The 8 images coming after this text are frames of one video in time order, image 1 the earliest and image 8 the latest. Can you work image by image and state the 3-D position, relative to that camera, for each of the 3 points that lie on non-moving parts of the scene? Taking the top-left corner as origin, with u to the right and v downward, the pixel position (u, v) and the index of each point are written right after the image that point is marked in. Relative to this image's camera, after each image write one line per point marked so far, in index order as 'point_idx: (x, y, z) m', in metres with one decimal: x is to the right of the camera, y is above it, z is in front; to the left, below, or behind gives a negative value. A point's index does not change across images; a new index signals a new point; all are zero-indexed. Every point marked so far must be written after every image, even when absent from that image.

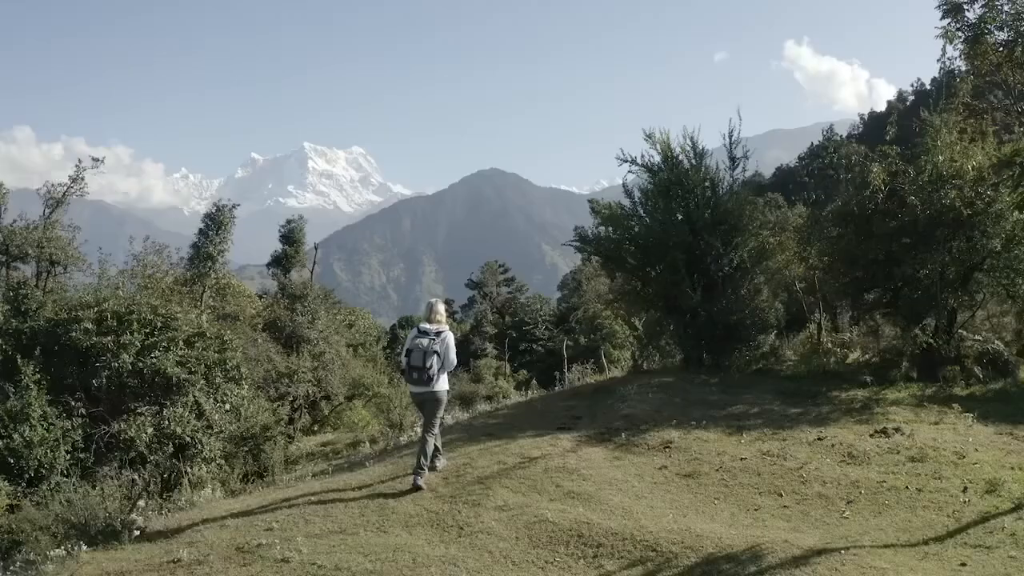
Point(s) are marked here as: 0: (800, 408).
0: (+2.6, -1.1, +6.3) m
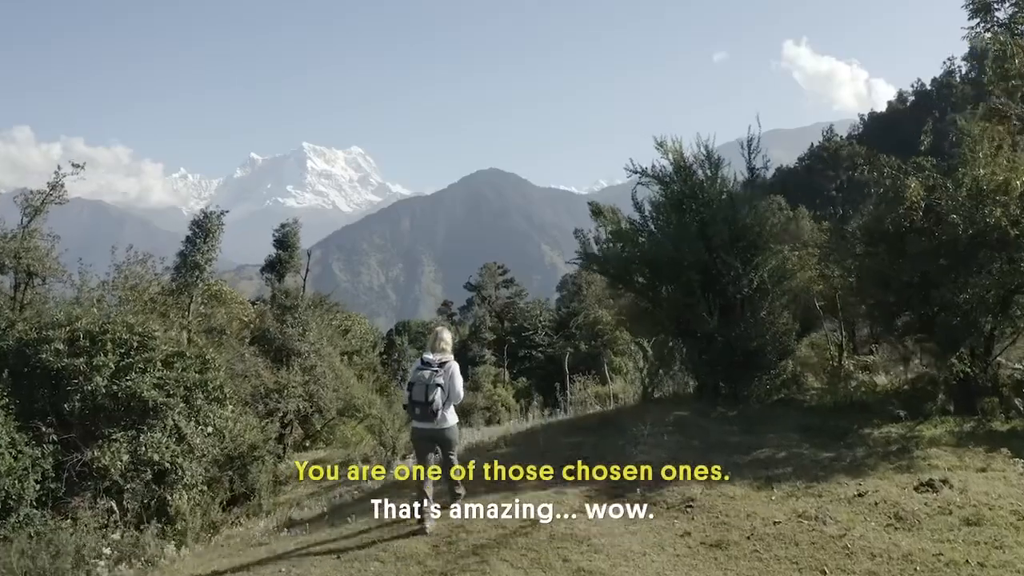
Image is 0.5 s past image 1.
0: (+2.6, -1.3, +5.7) m
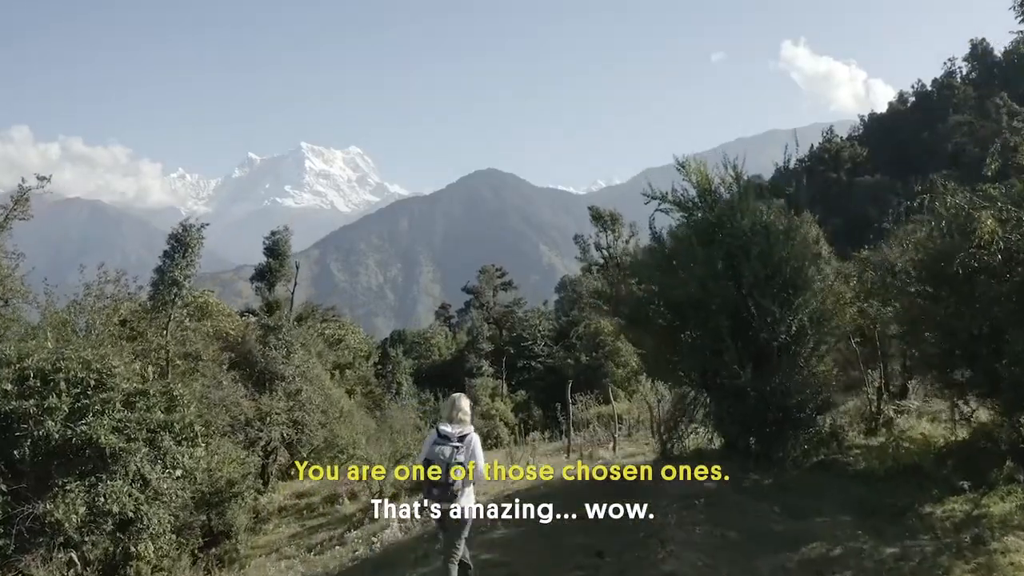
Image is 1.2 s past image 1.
0: (+2.6, -1.7, +4.7) m
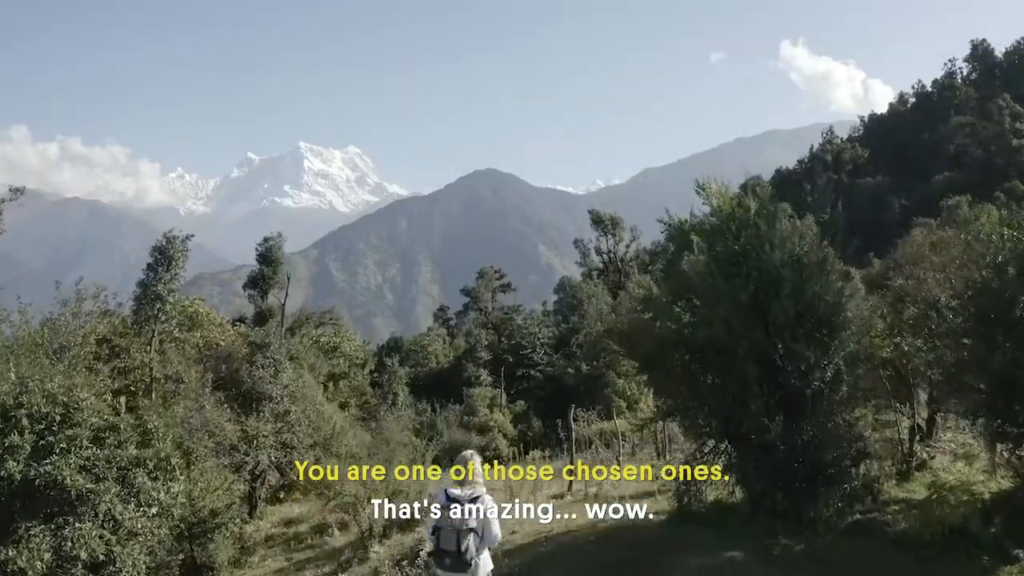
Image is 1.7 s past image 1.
0: (+2.5, -2.0, +4.1) m
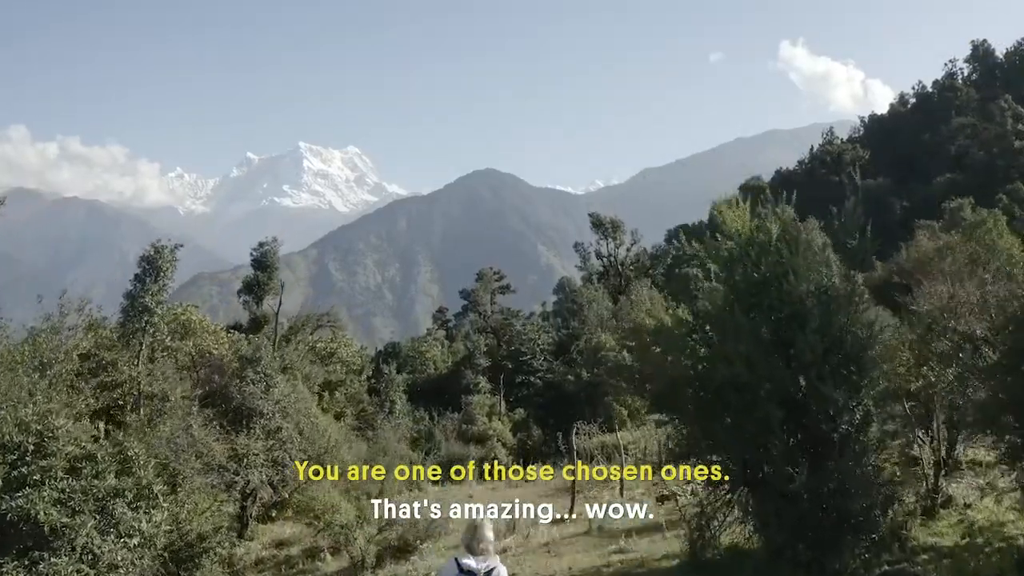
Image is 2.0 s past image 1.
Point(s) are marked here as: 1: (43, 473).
0: (+2.5, -2.3, +3.7) m
1: (-5.2, -2.0, +7.9) m
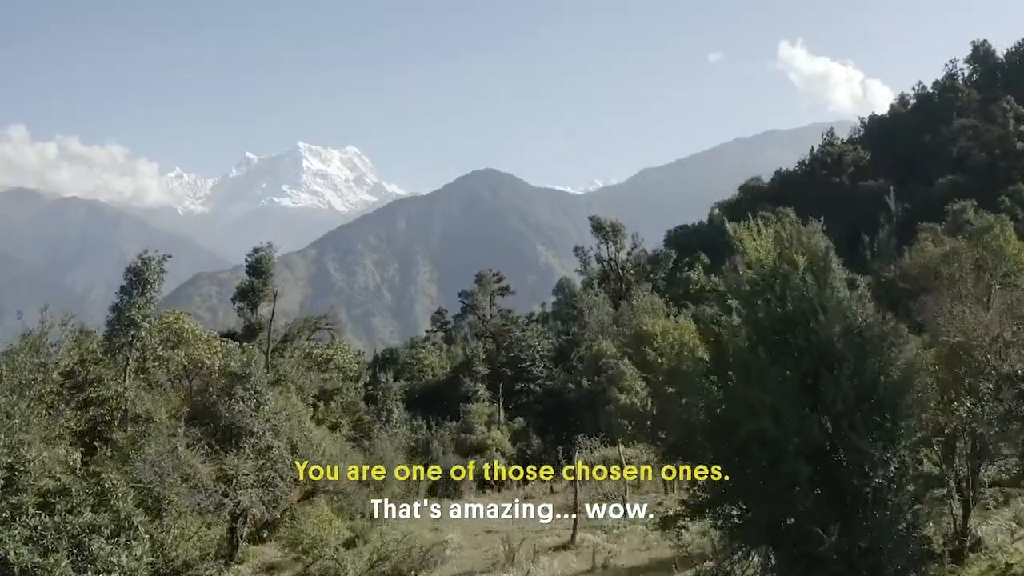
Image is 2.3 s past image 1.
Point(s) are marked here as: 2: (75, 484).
0: (+2.5, -2.5, +3.2) m
1: (-5.2, -2.3, +7.4) m
2: (-4.9, -2.1, +8.0) m
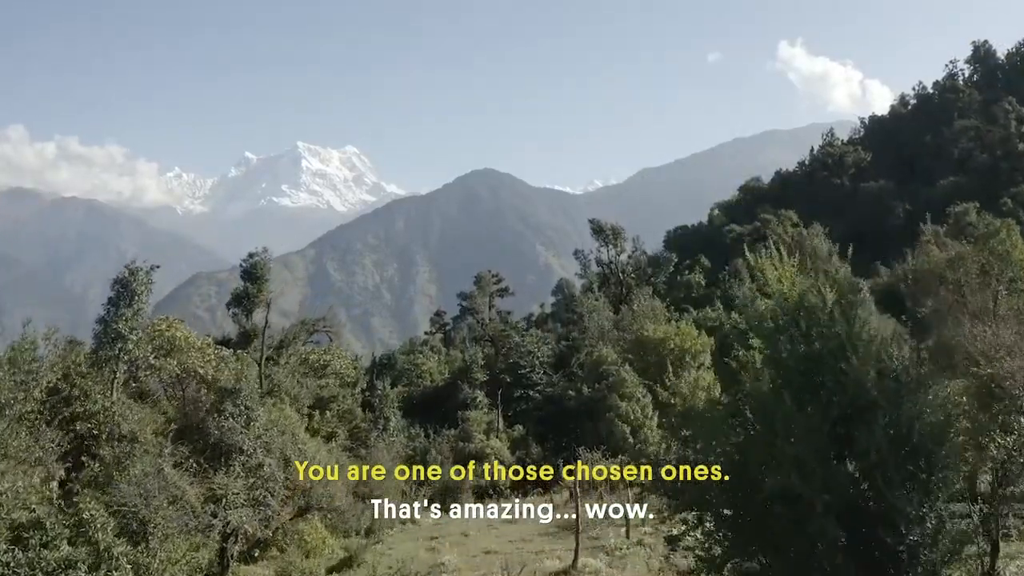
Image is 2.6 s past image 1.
0: (+2.5, -2.7, +2.8) m
1: (-5.2, -2.5, +7.0) m
2: (-4.9, -2.3, +7.6) m
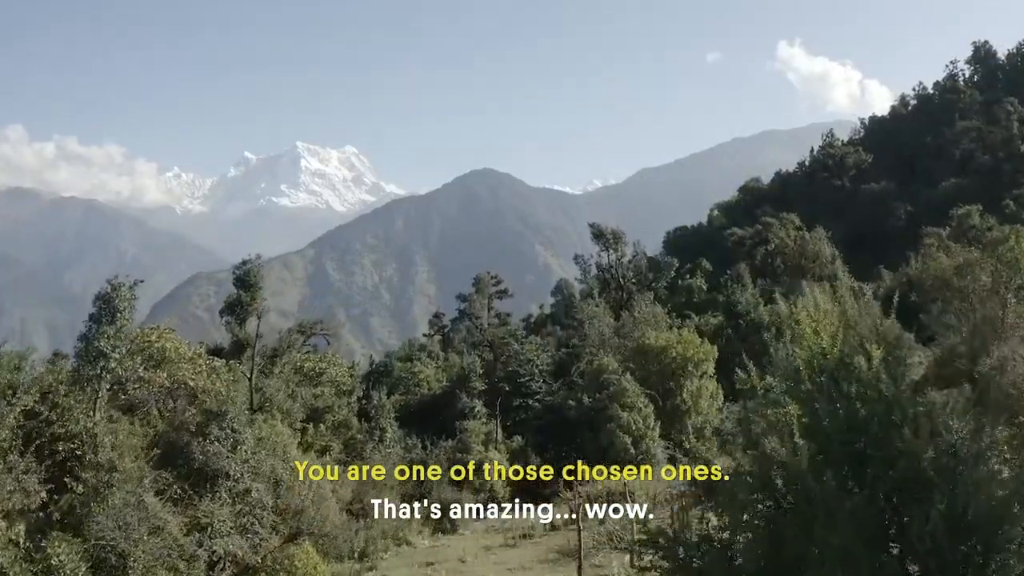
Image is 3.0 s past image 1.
0: (+2.5, -3.0, +2.2) m
1: (-5.3, -2.8, +6.5) m
2: (-4.9, -2.6, +7.1) m
